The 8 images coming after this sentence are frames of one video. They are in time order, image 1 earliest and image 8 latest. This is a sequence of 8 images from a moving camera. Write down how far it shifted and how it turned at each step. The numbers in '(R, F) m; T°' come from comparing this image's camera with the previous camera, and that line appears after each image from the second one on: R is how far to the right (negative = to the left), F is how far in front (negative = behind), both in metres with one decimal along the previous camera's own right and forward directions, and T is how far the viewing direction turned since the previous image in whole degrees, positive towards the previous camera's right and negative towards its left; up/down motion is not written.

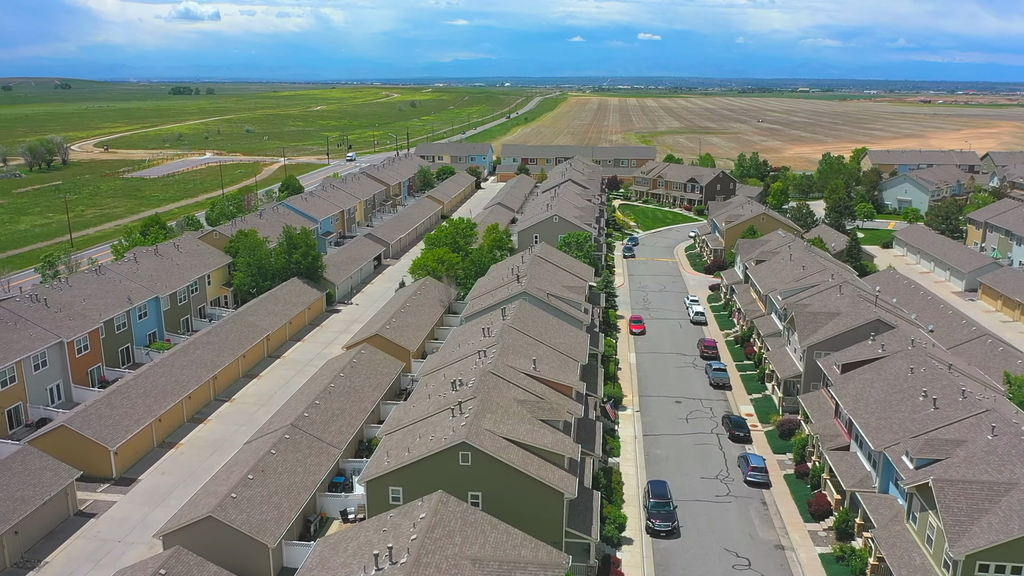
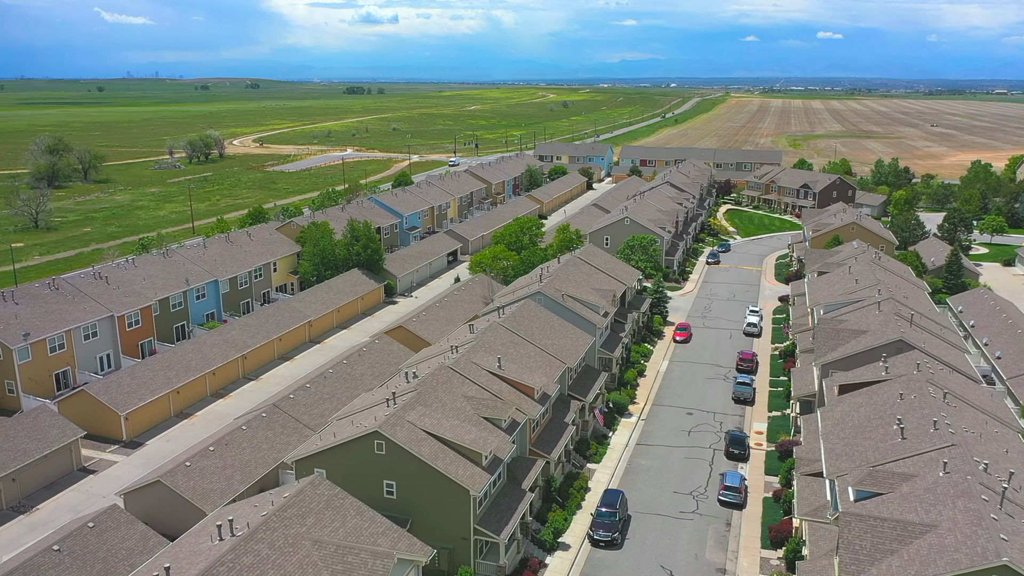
(+8.1, +0.6) m; -11°
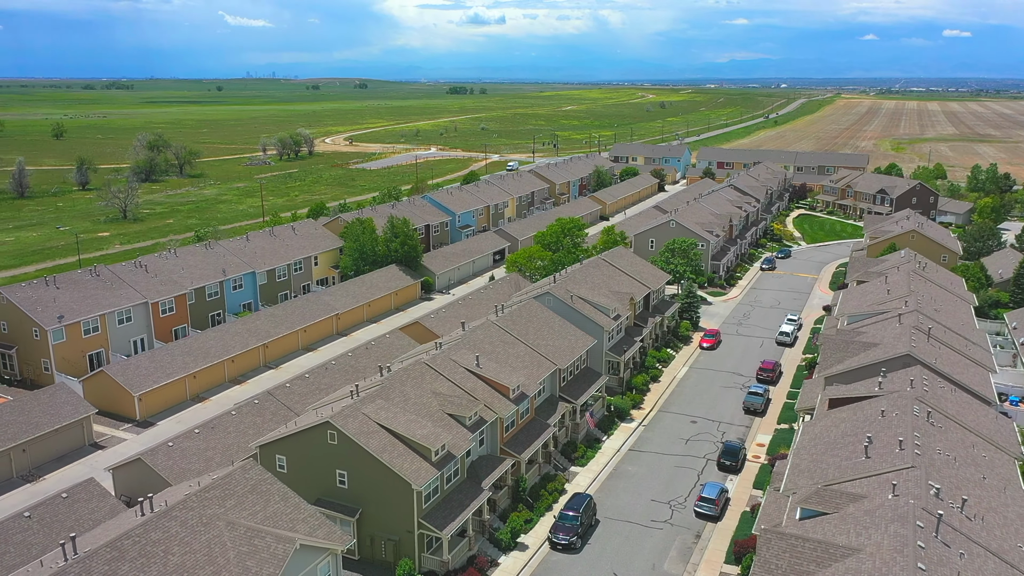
(+5.1, +0.2) m; -7°
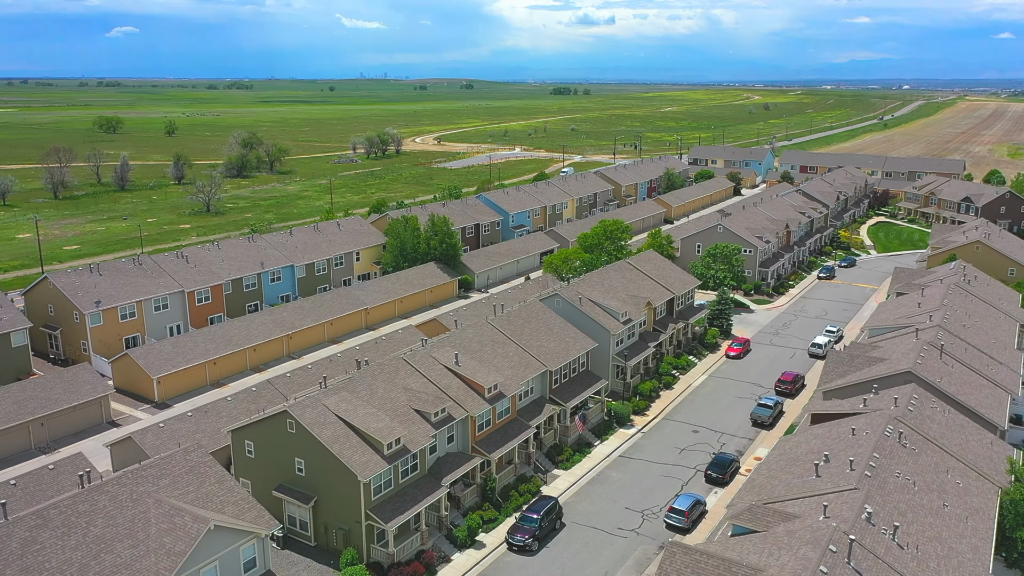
(+5.3, +0.2) m; -7°
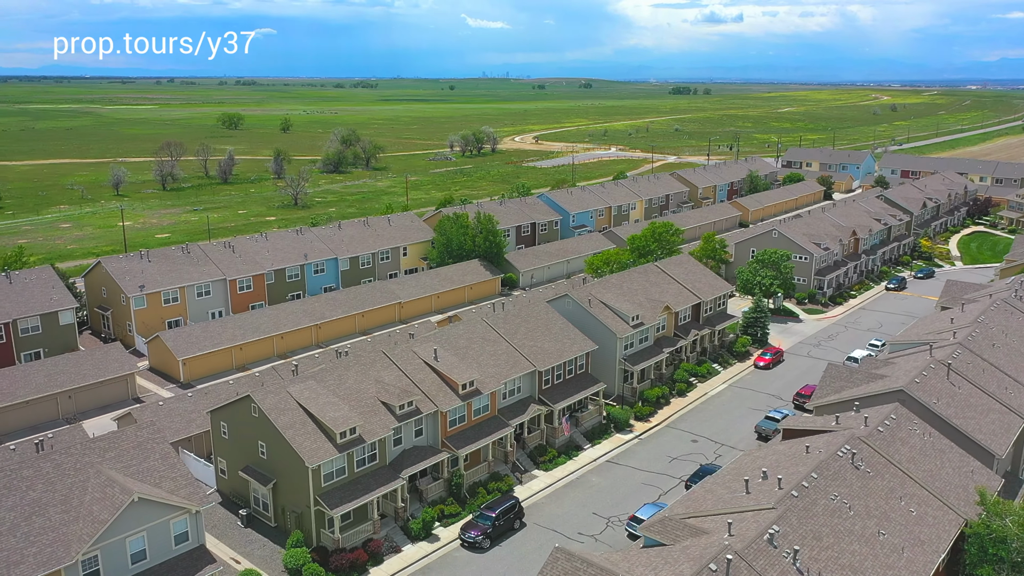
(+5.9, +0.3) m; -8°
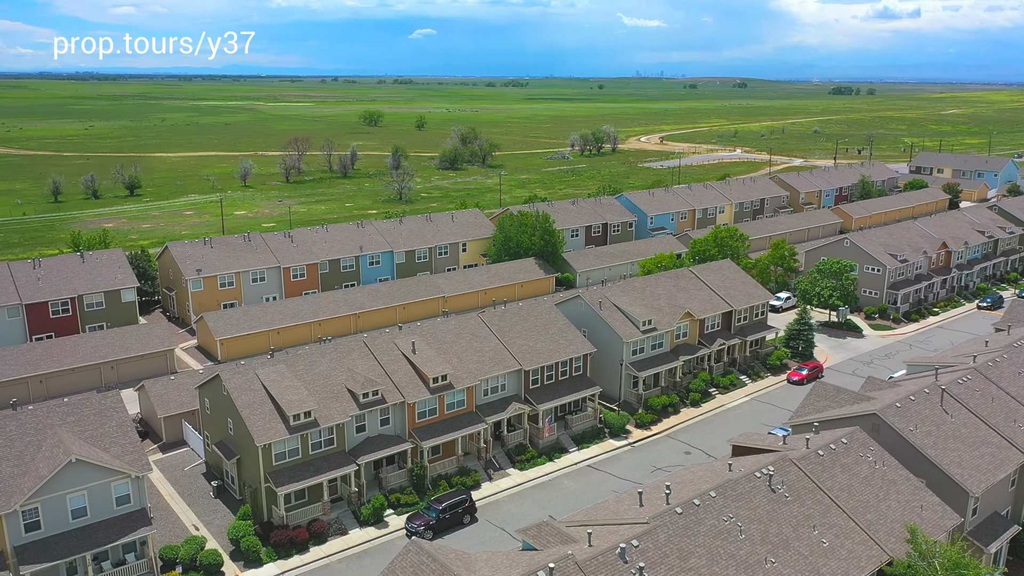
(+7.4, +0.5) m; -10°
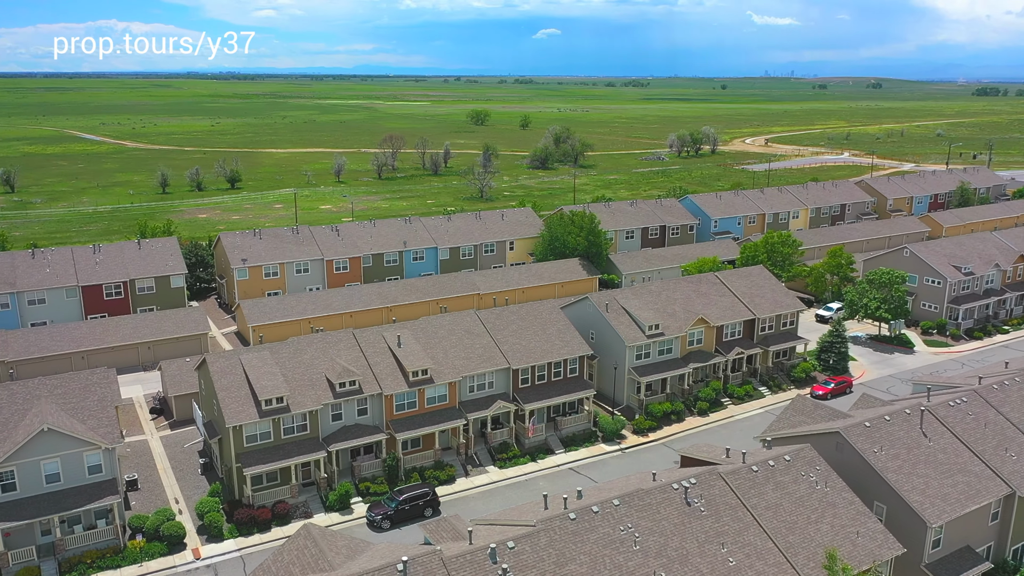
(+6.0, +0.4) m; -8°
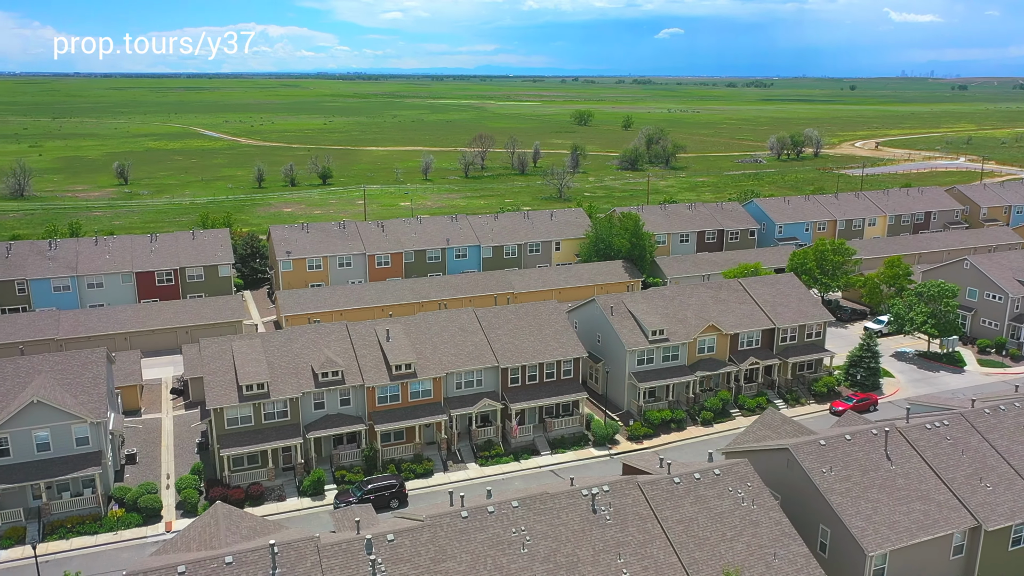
(+5.8, +0.4) m; -8°
